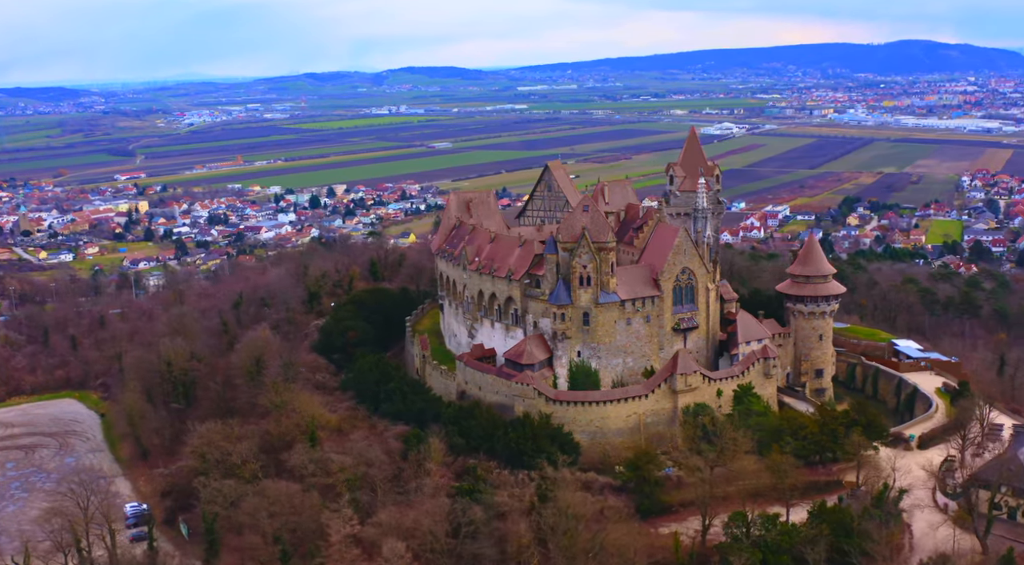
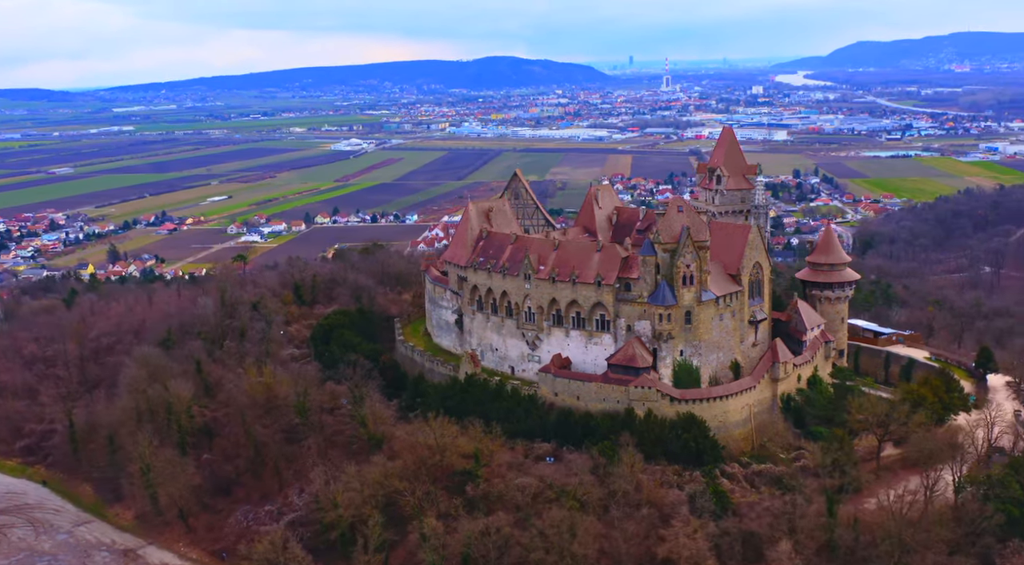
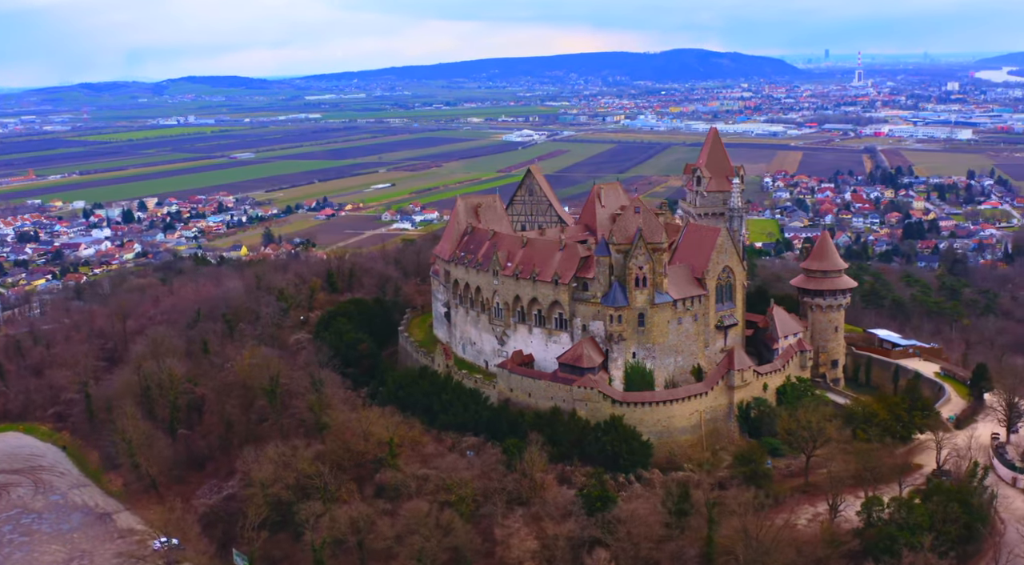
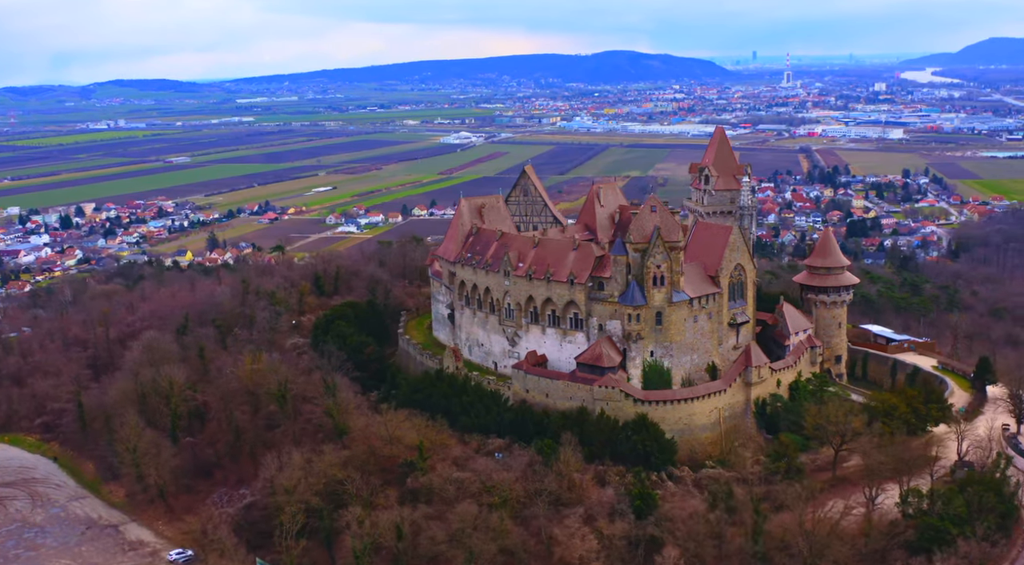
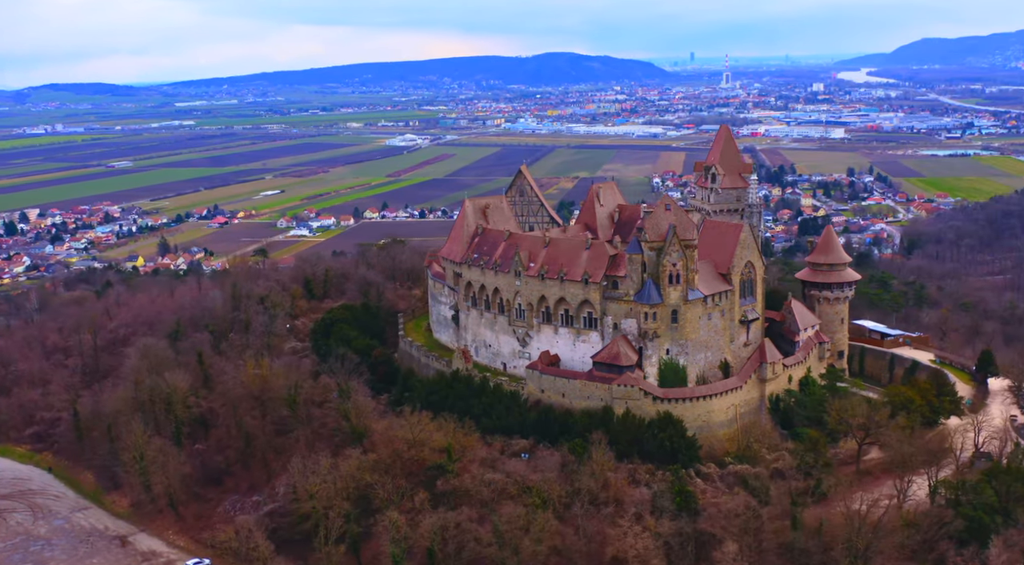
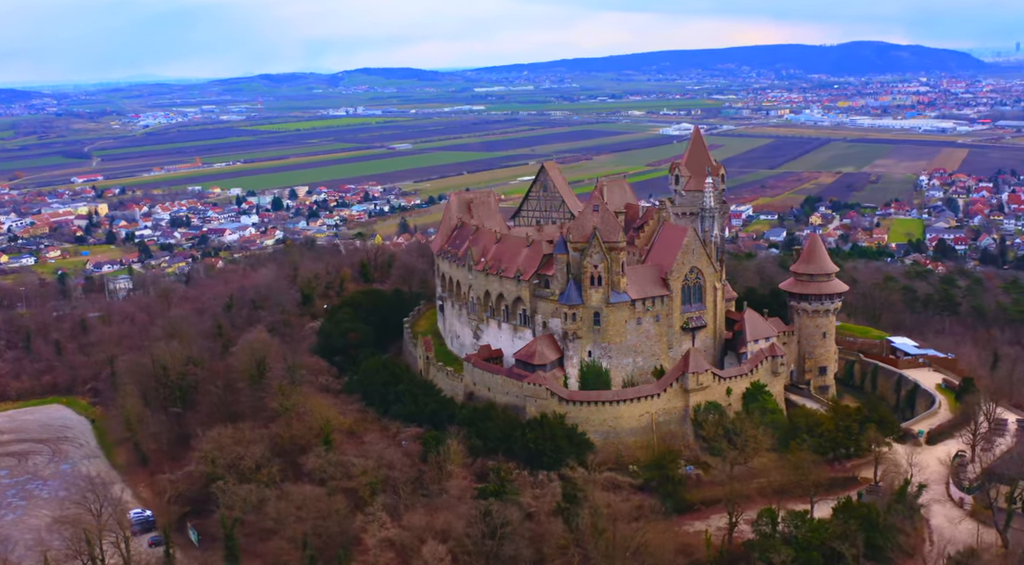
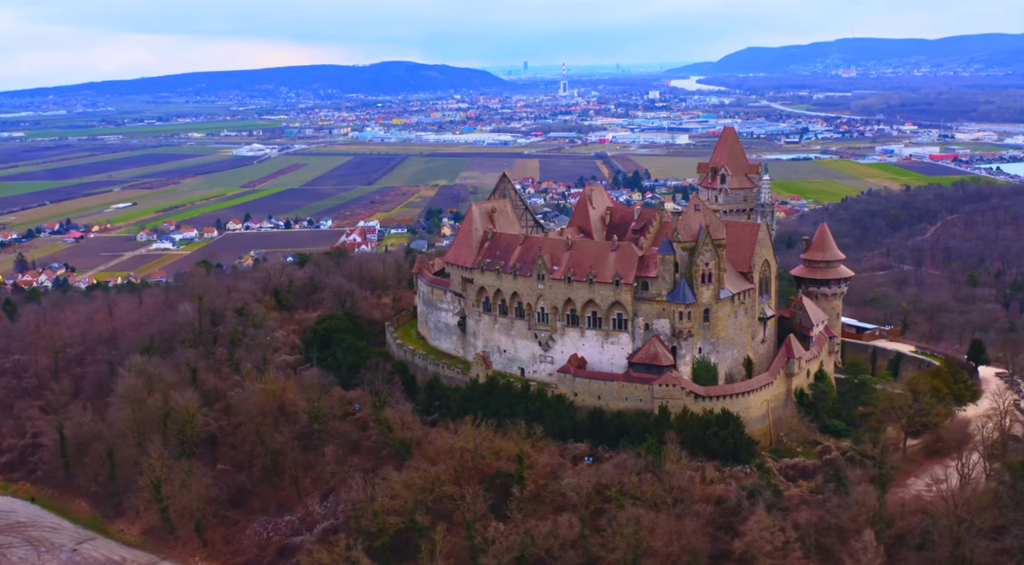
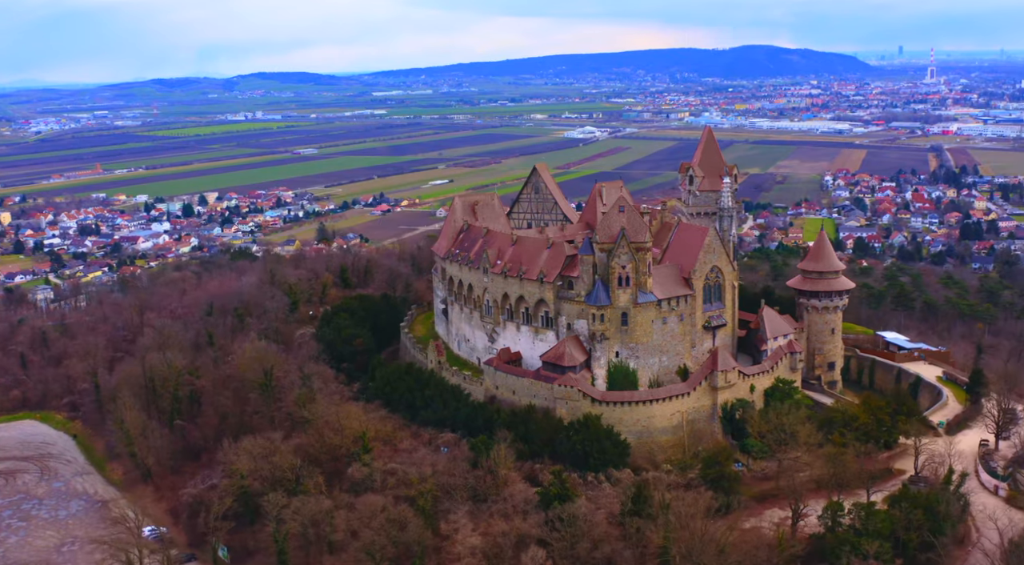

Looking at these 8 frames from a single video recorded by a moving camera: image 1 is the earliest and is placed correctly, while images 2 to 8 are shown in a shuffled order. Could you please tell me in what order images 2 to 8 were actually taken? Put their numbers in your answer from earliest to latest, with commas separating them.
6, 8, 3, 4, 5, 2, 7
